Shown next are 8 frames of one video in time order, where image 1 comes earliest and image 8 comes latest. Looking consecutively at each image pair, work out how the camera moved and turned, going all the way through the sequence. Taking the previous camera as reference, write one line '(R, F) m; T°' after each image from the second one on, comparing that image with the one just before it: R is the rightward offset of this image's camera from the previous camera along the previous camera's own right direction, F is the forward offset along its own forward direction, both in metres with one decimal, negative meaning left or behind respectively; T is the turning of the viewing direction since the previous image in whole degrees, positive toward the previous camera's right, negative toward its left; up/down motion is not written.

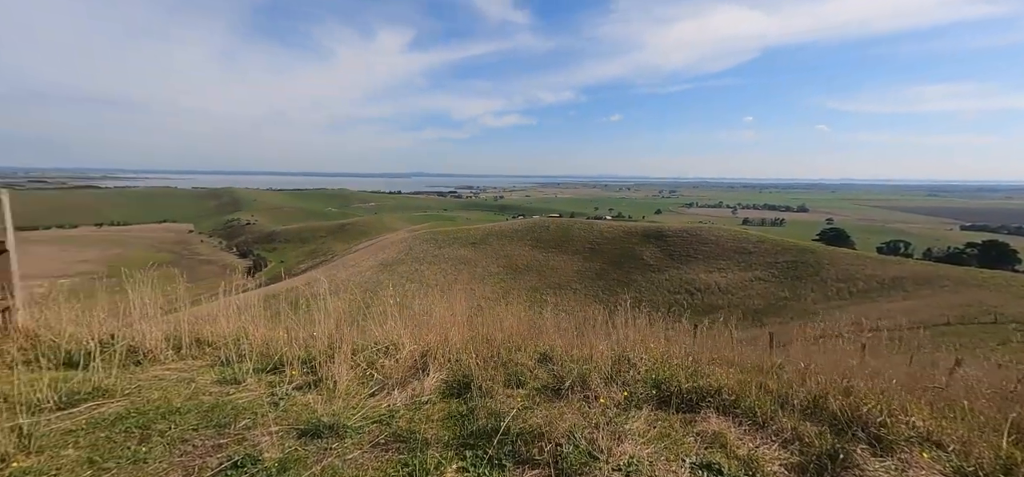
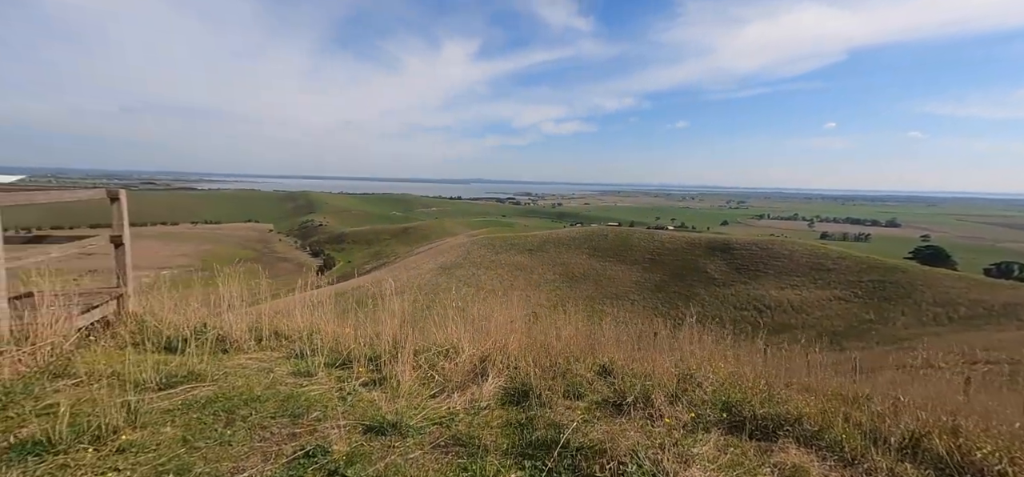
(0.0, 0.0) m; -7°
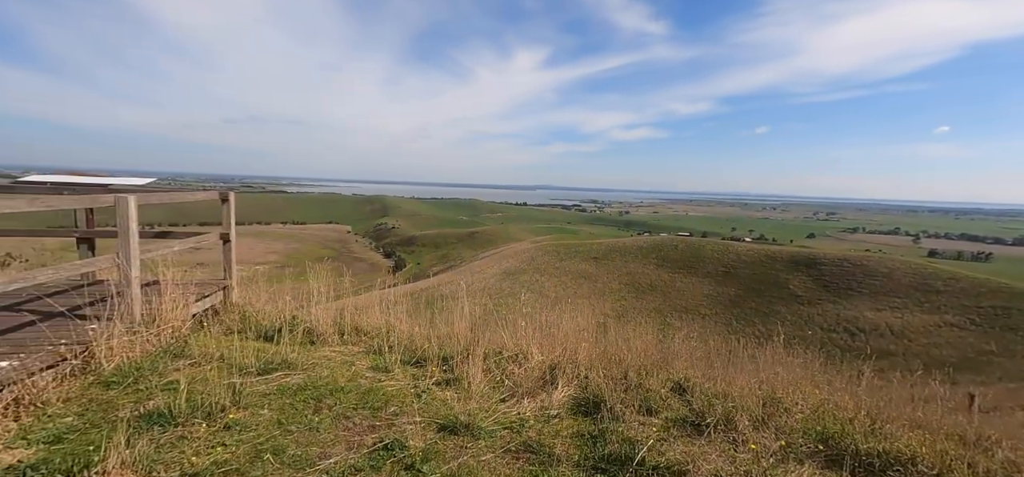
(0.0, 0.0) m; -8°
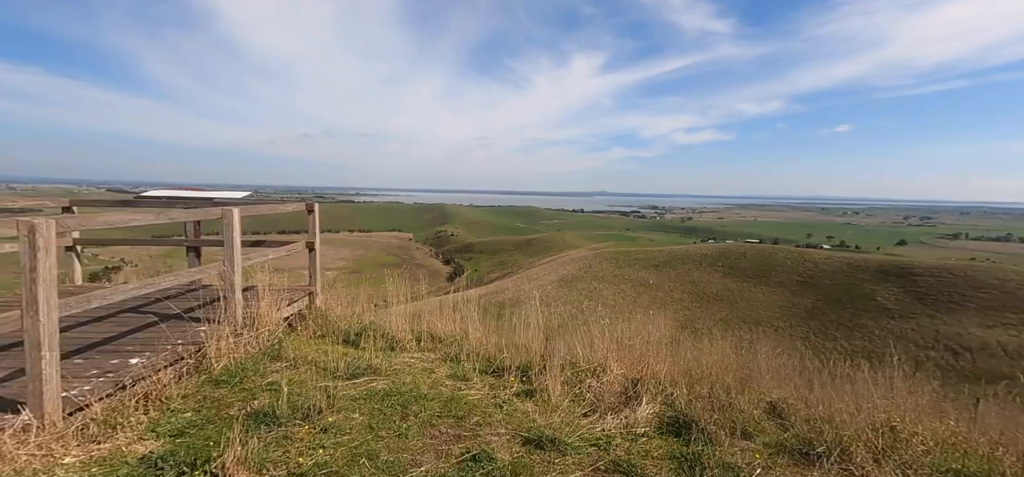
(-0.1, 0.0) m; -8°
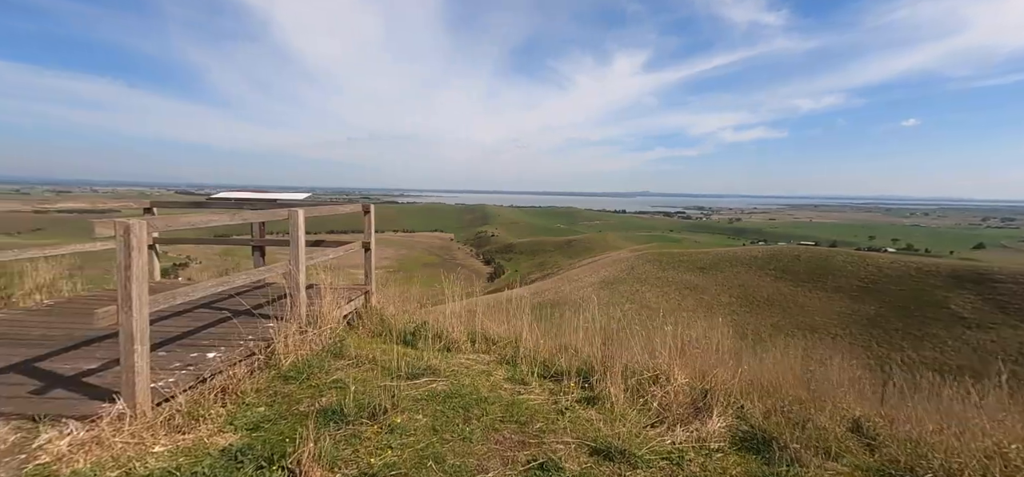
(-0.1, 0.0) m; -5°
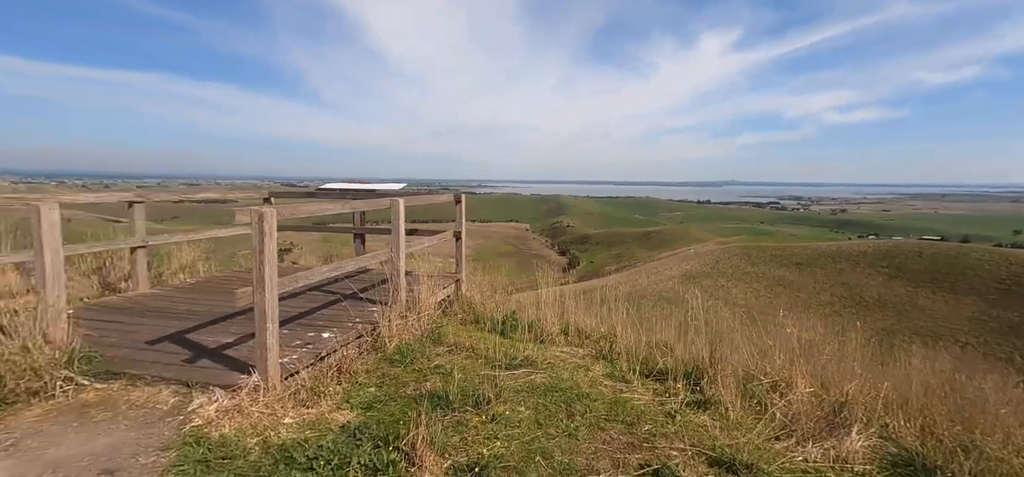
(-0.1, +0.1) m; -10°
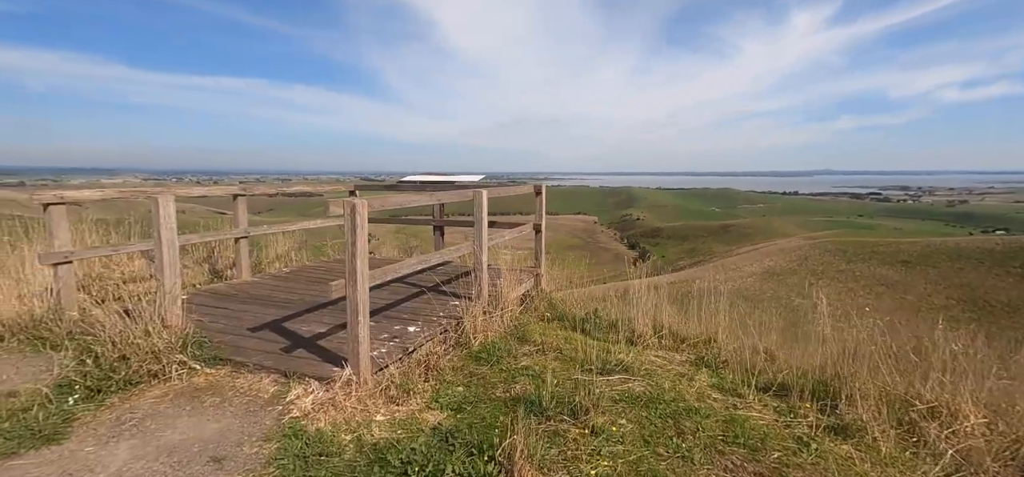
(-0.2, +0.2) m; -8°
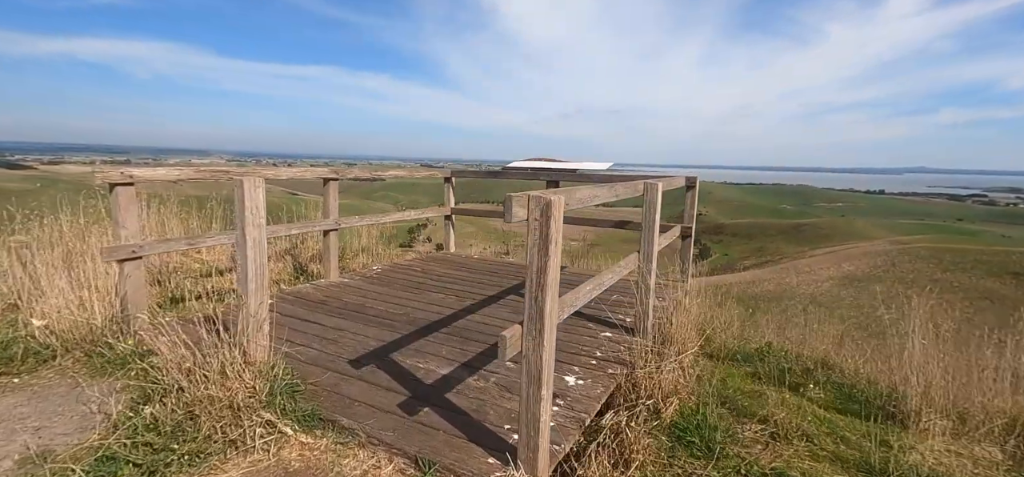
(-0.9, +1.3) m; -7°
